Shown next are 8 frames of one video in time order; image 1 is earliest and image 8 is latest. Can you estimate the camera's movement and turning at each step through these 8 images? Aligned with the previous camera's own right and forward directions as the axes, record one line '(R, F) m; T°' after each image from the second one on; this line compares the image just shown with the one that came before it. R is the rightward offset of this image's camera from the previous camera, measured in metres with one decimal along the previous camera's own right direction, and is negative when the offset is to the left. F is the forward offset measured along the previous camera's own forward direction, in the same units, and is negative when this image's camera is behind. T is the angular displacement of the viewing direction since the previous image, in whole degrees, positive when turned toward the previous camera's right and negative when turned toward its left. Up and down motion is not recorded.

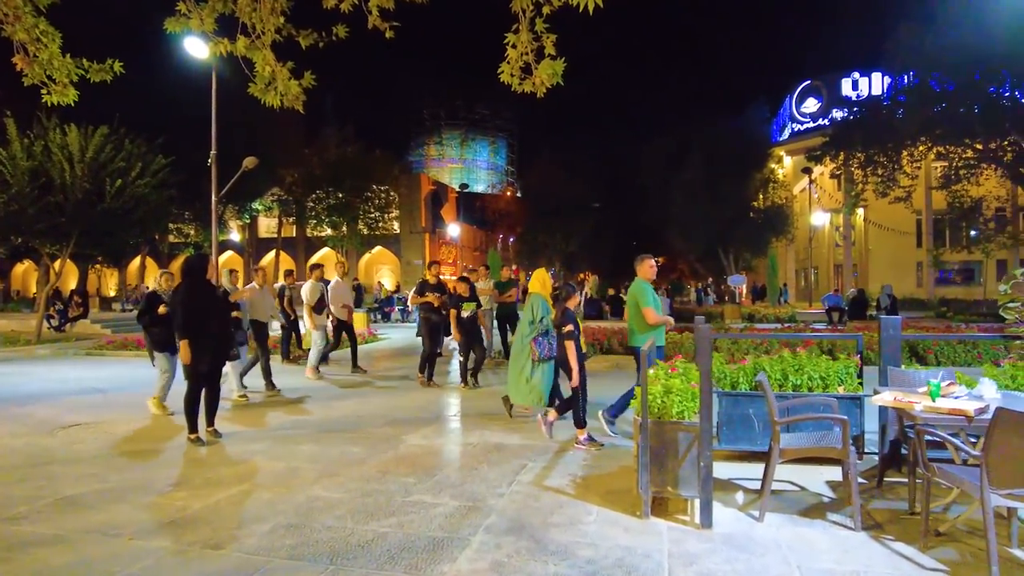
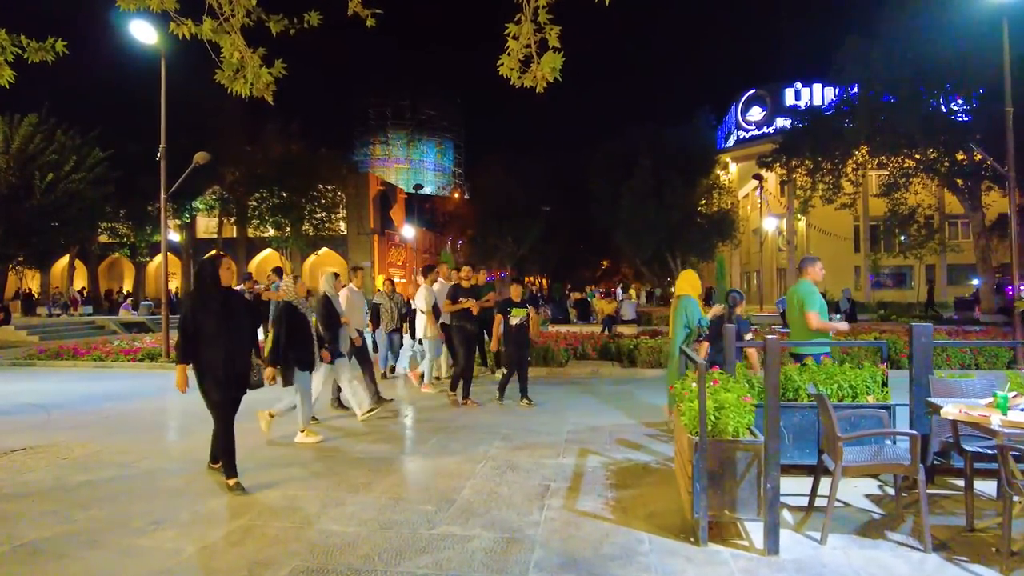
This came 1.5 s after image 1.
(-0.7, +0.5) m; +5°
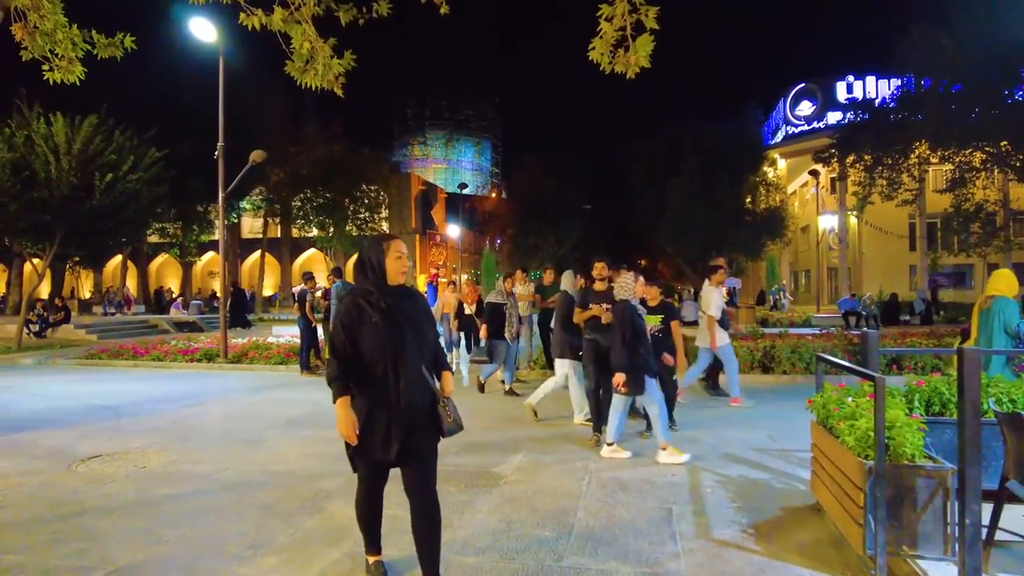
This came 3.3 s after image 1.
(-0.7, +0.5) m; -3°
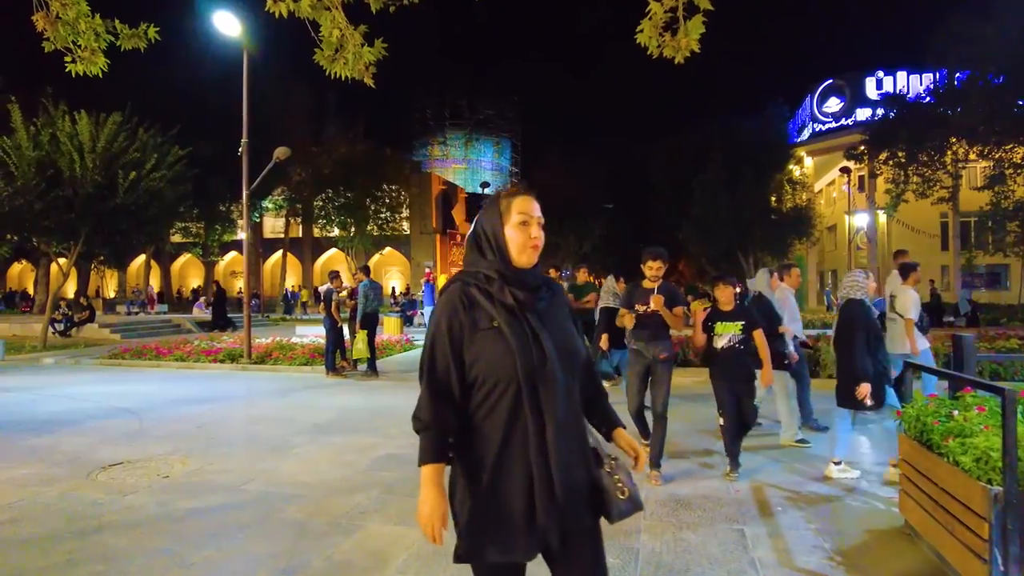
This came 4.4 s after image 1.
(-0.3, +0.5) m; -2°
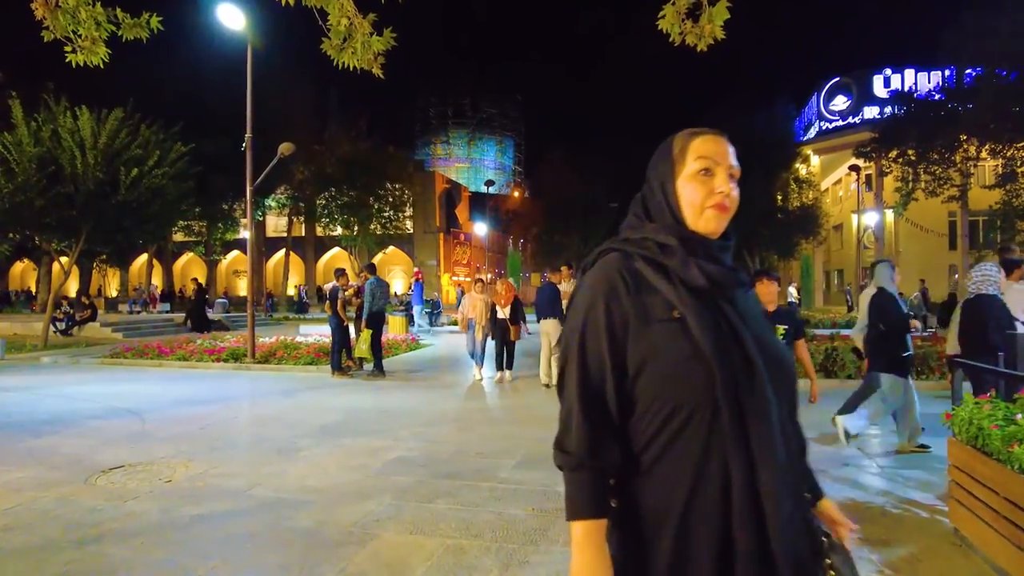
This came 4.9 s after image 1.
(-0.2, +0.3) m; 0°
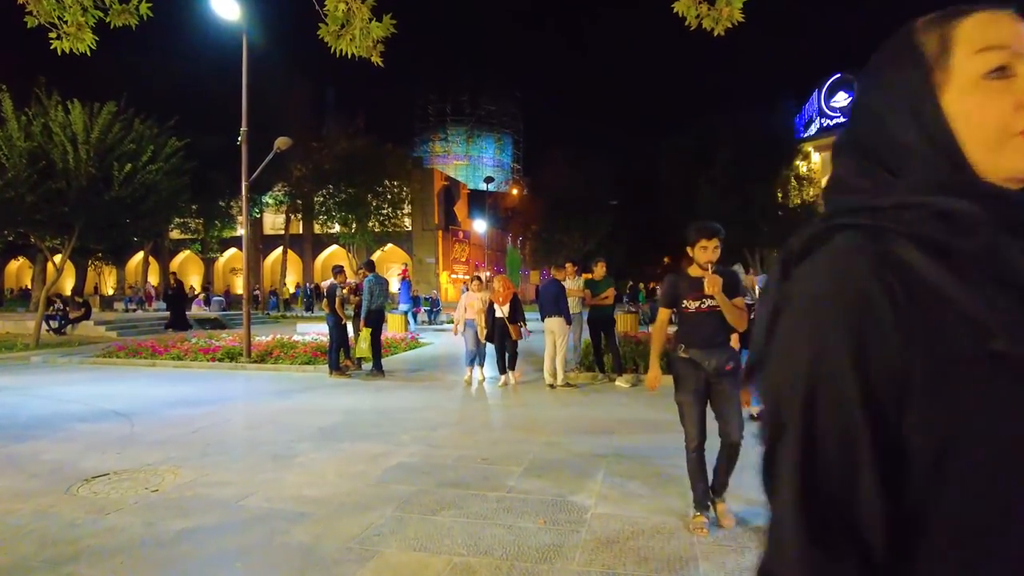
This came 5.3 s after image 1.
(-0.1, +0.4) m; 0°
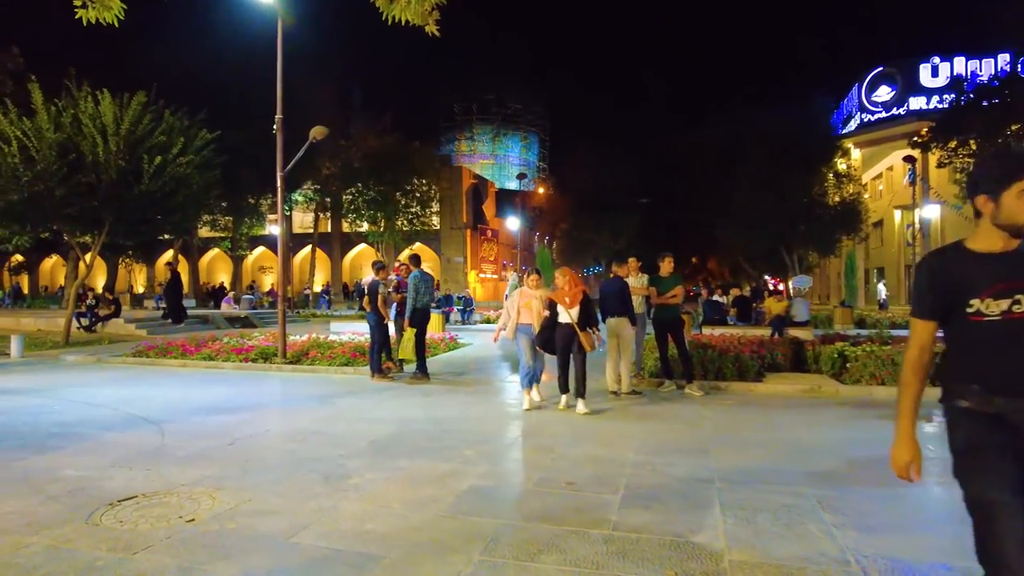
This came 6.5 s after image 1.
(-0.6, +1.0) m; -2°
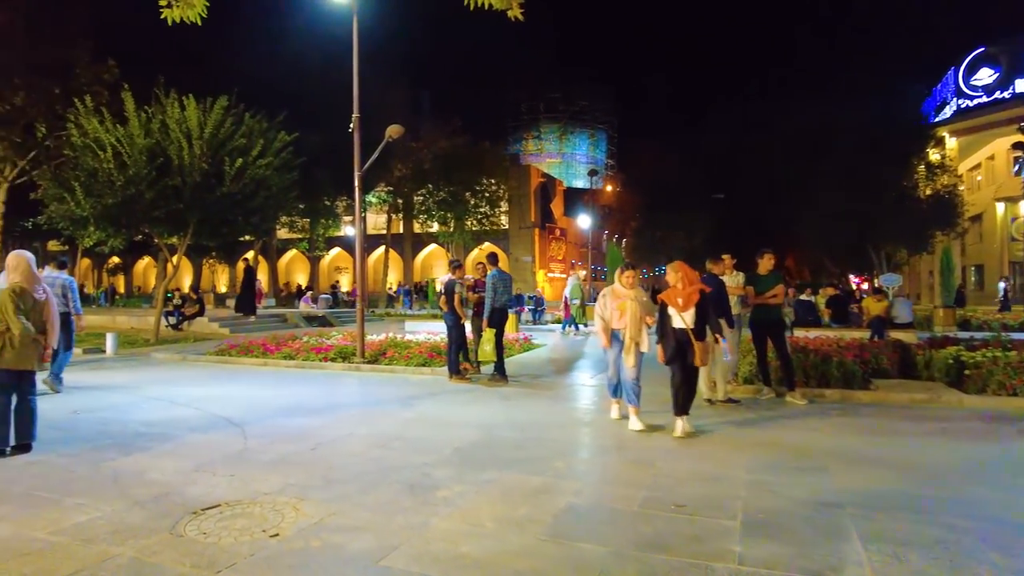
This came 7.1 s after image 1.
(-0.3, +0.5) m; -6°
